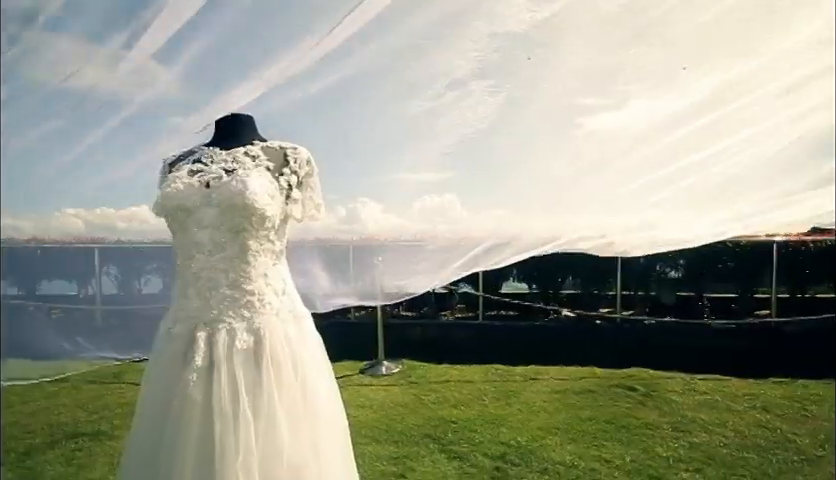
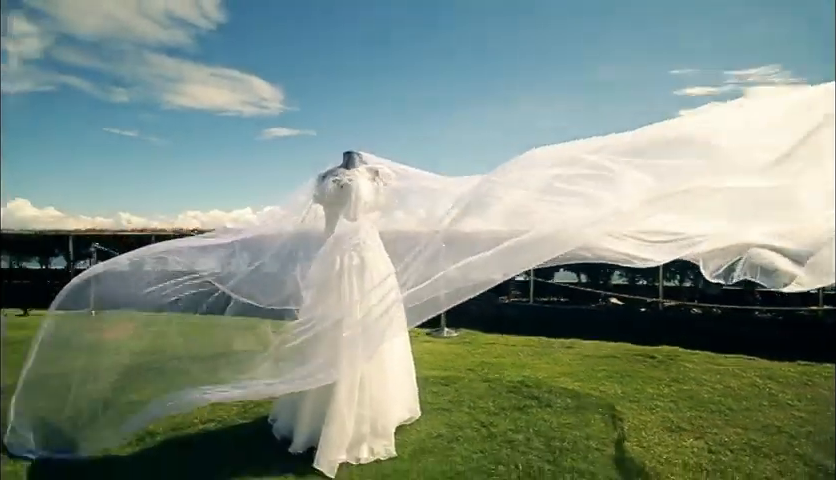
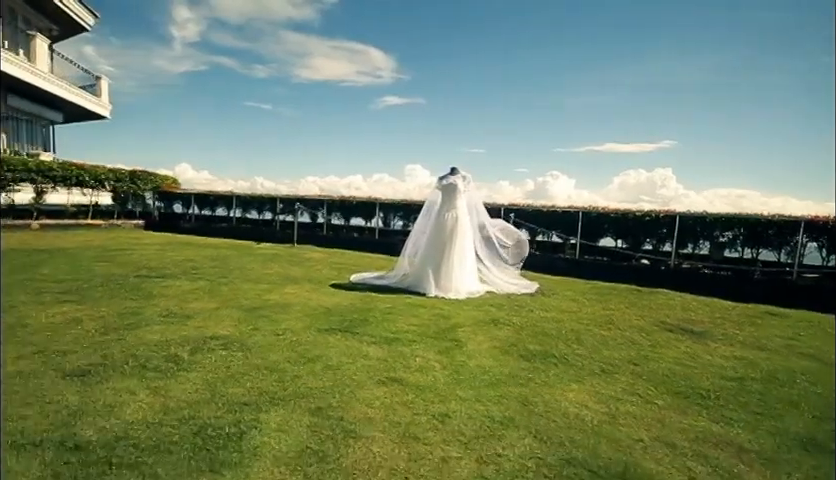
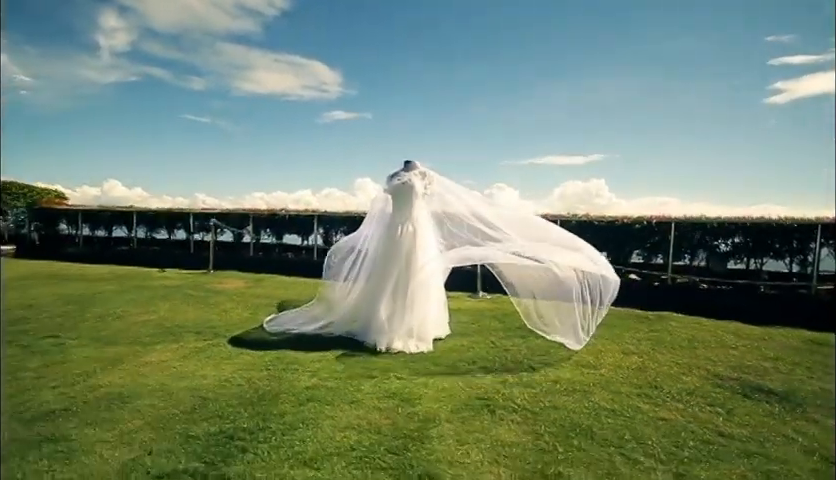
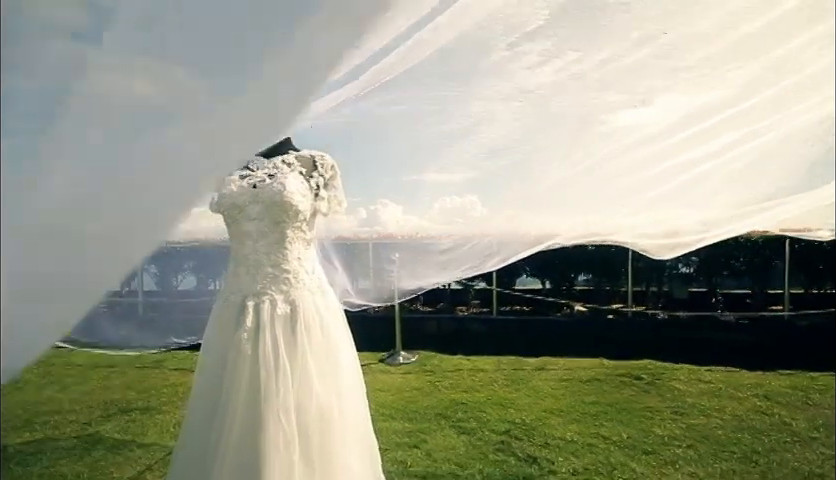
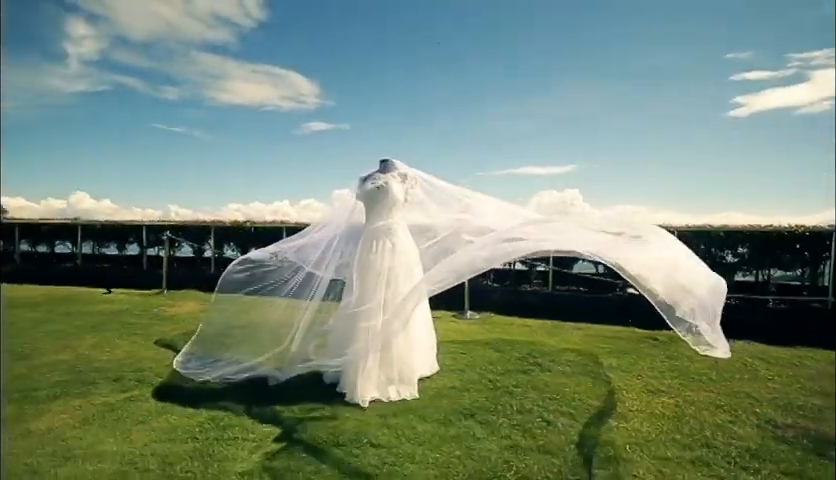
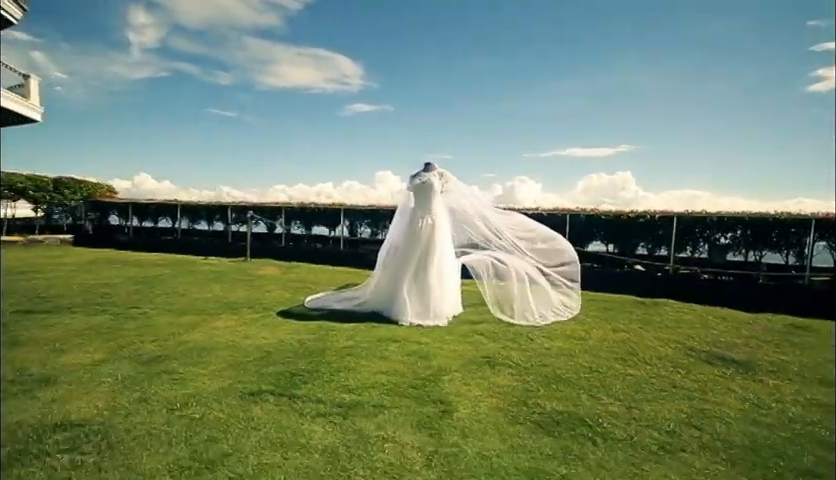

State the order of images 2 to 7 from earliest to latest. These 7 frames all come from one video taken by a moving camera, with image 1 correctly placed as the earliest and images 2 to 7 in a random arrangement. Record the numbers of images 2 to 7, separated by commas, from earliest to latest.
5, 2, 6, 4, 7, 3
